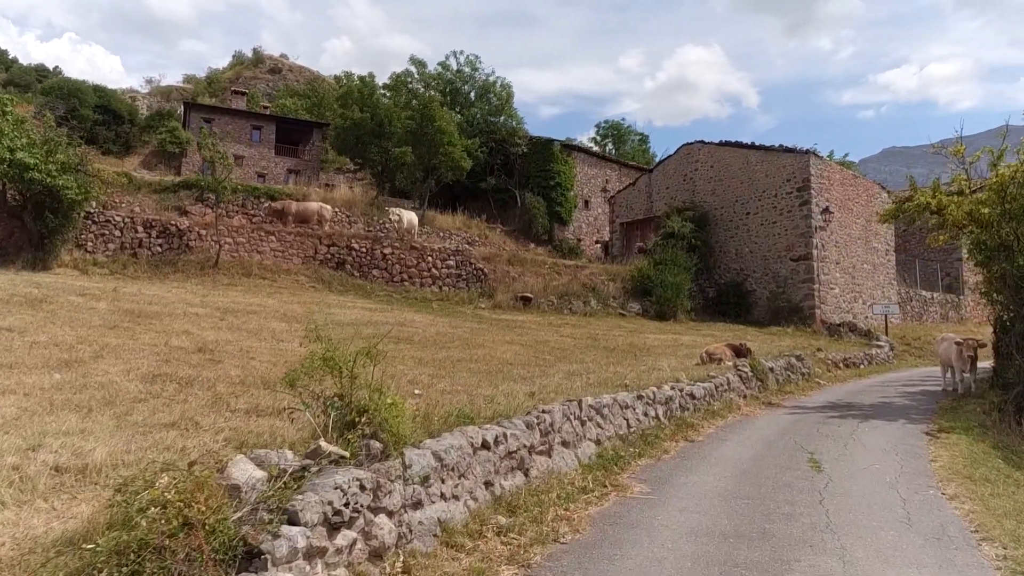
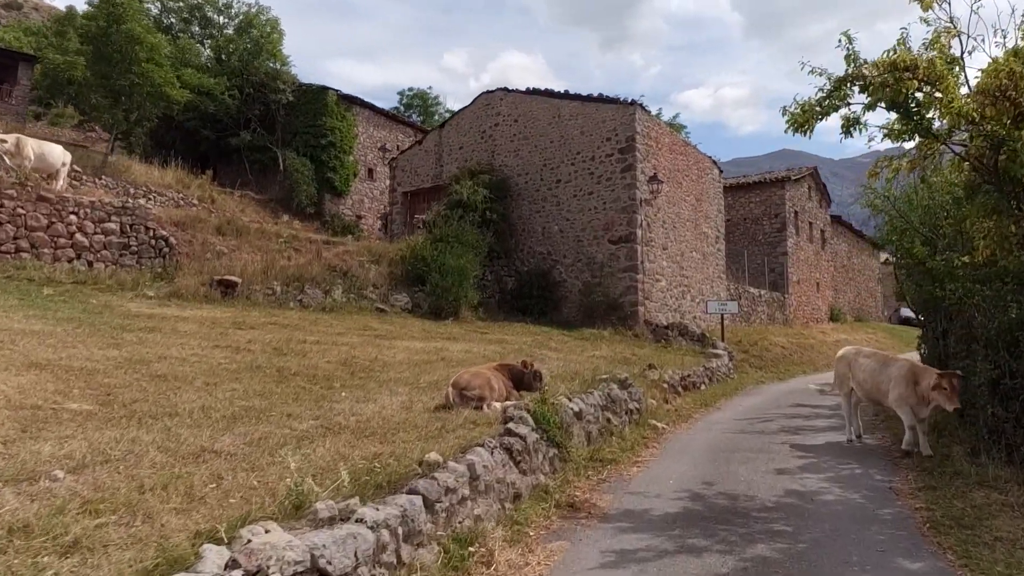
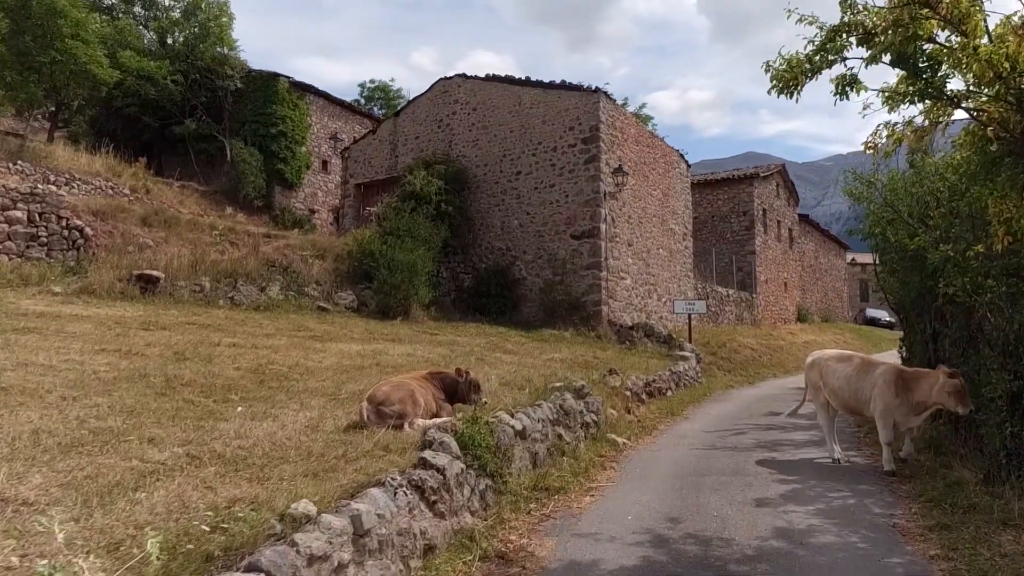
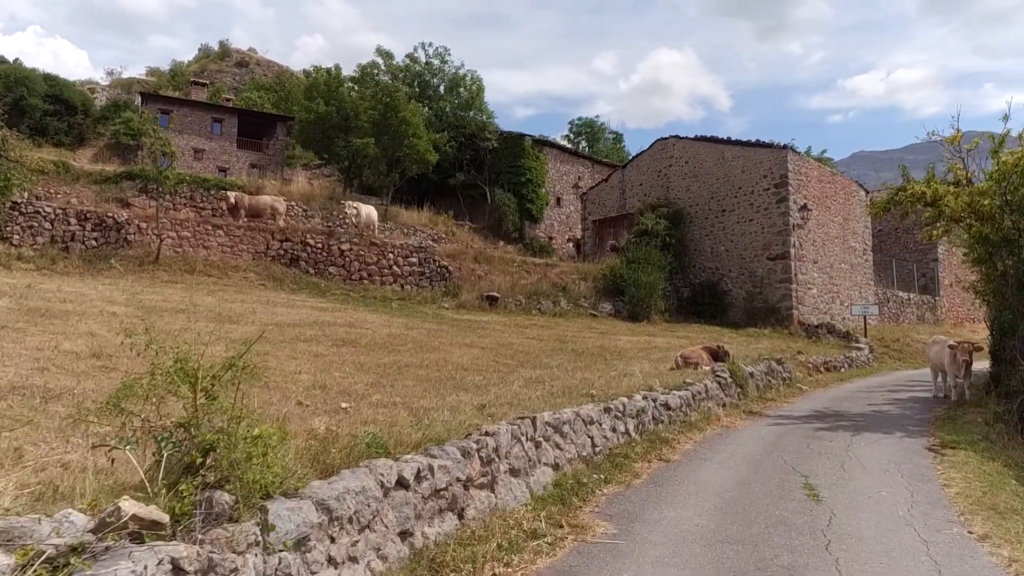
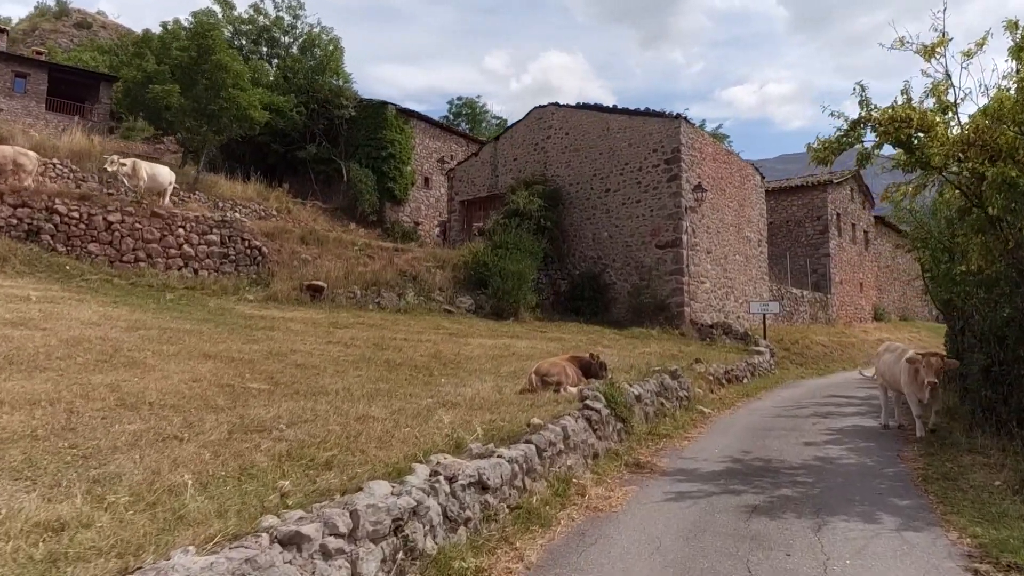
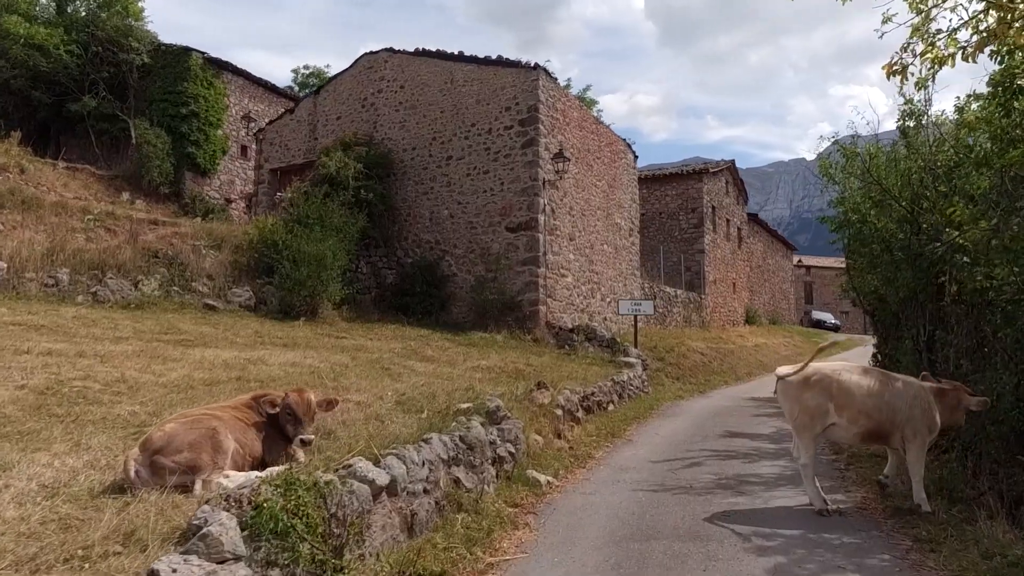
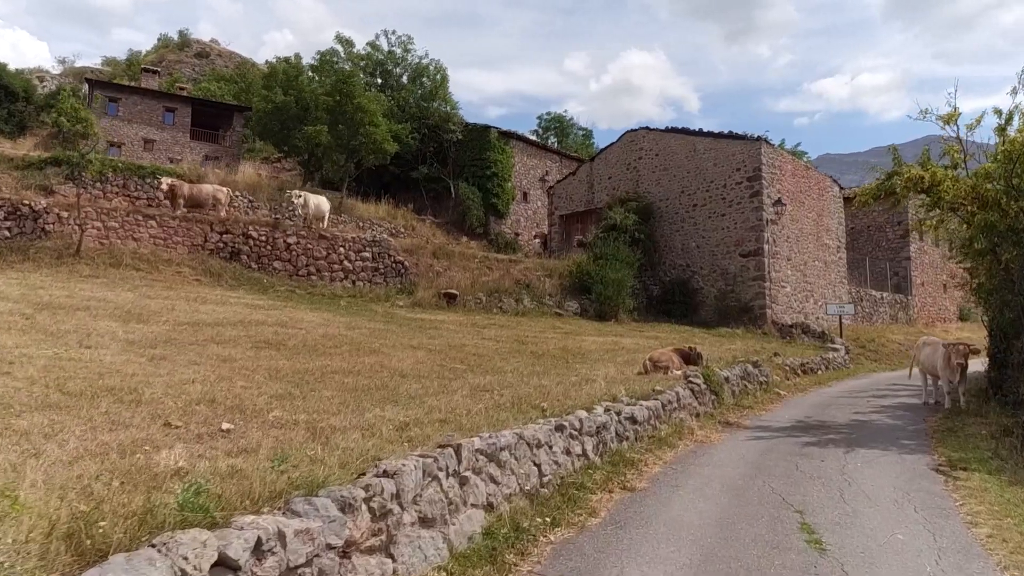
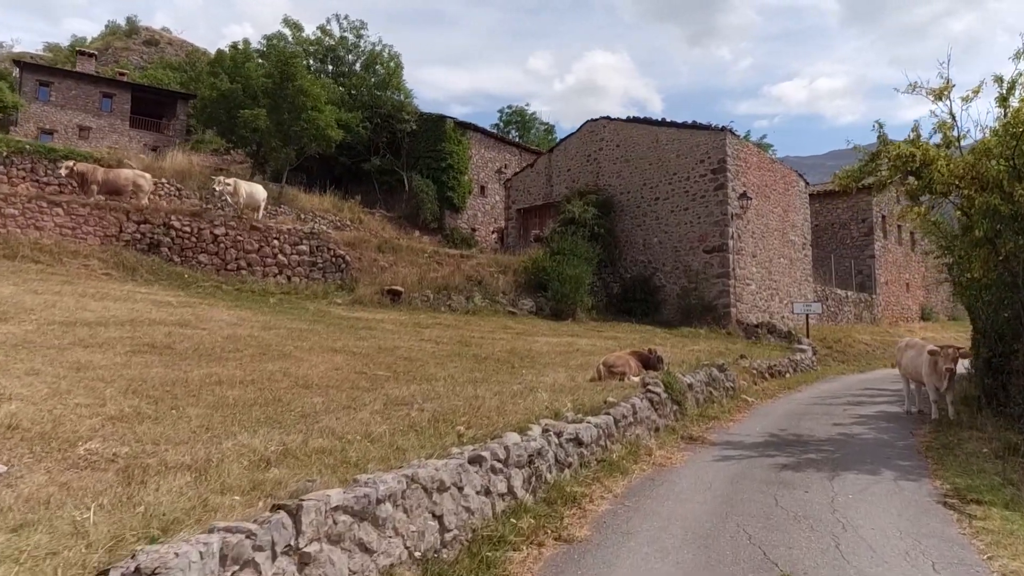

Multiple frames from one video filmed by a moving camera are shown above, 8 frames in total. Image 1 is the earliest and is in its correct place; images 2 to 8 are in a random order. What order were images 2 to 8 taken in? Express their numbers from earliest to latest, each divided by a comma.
4, 7, 8, 5, 2, 3, 6
